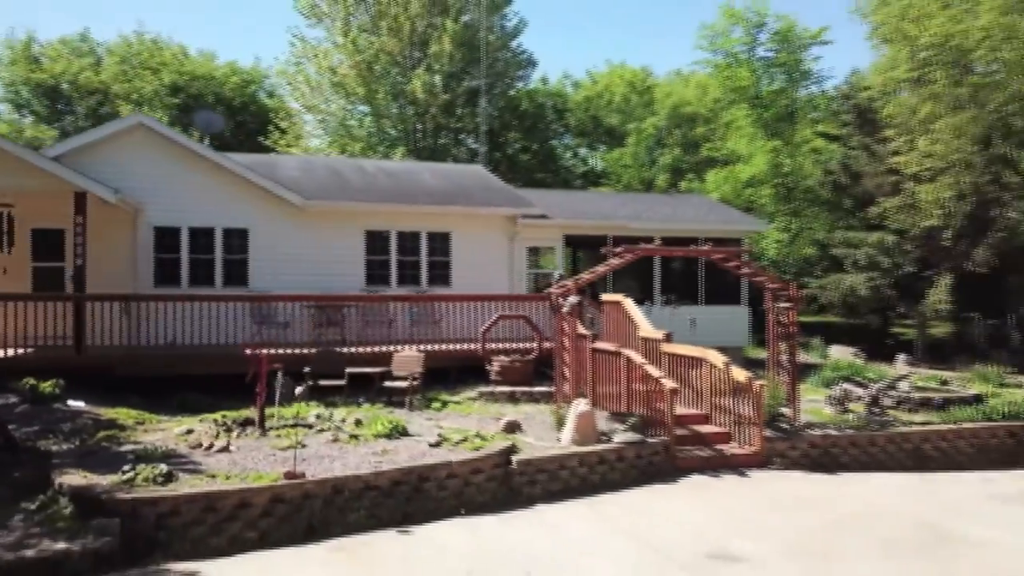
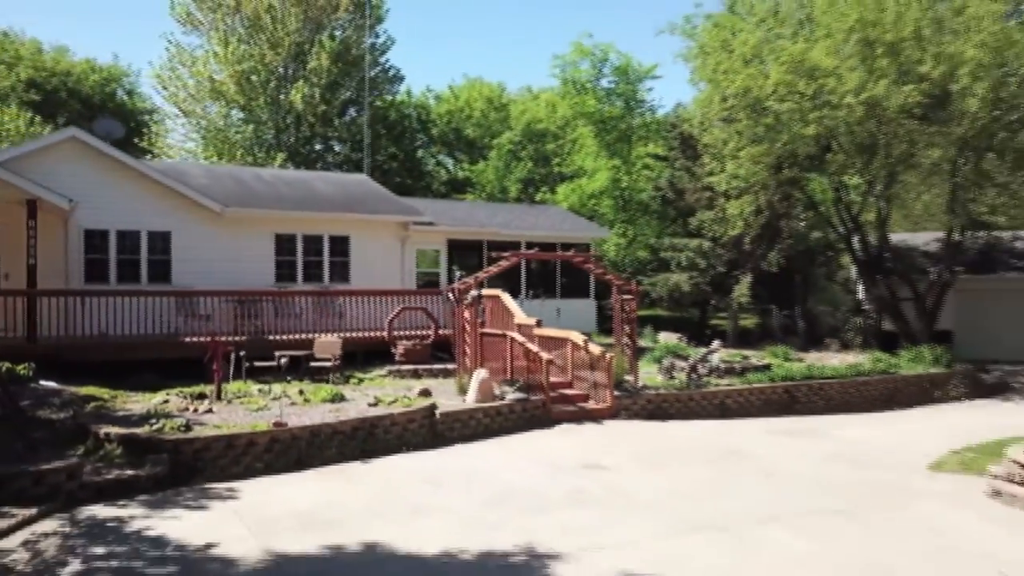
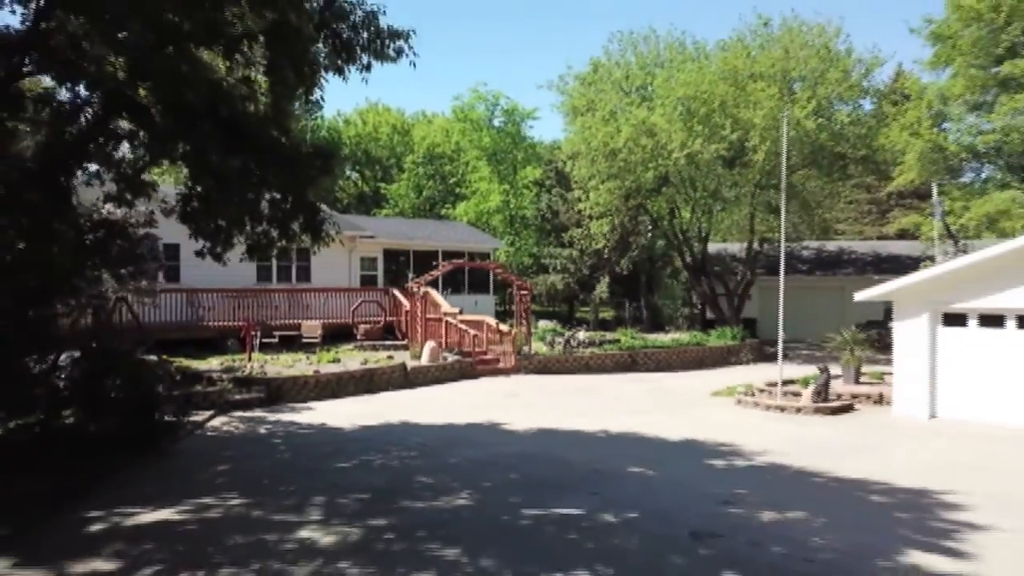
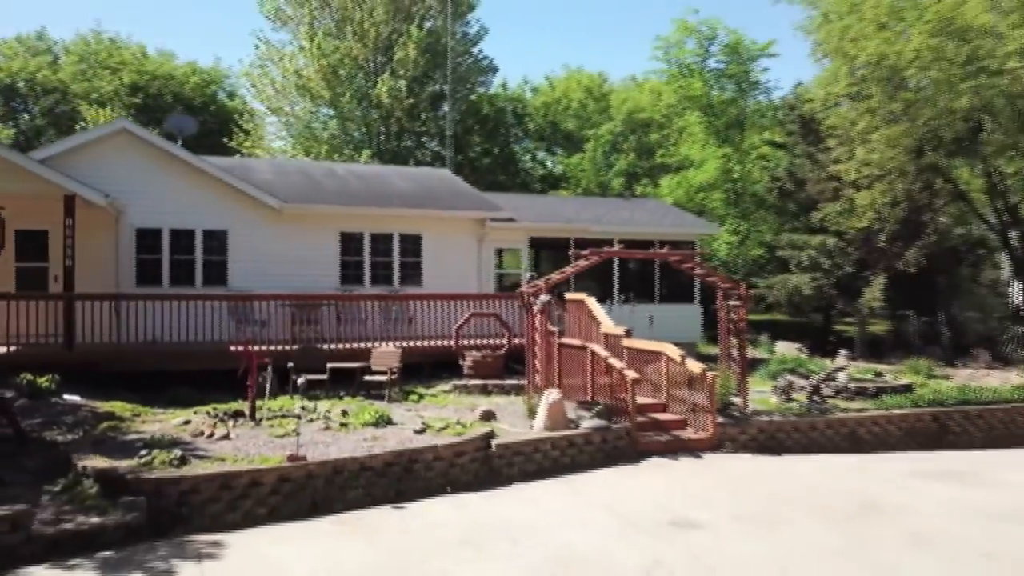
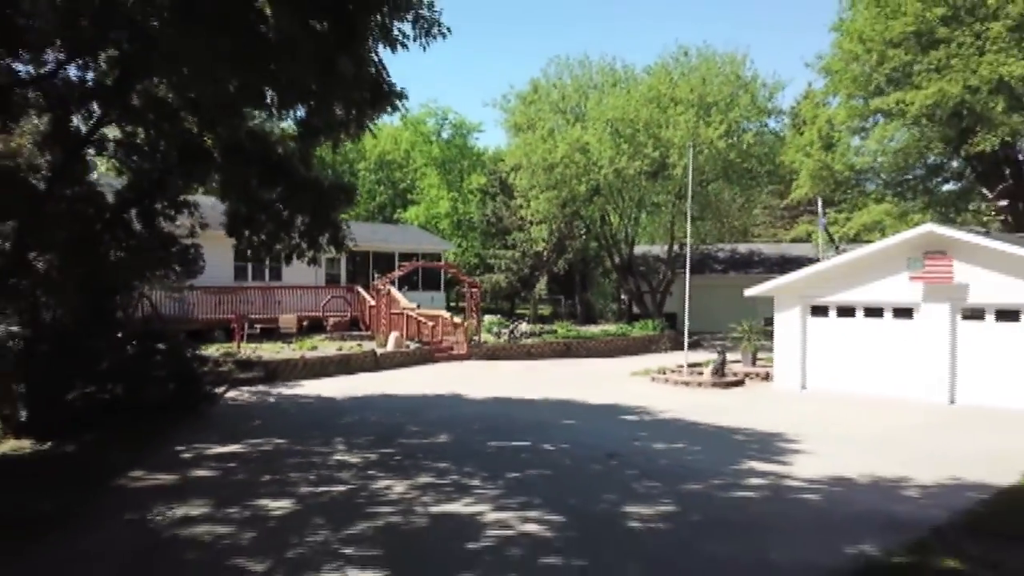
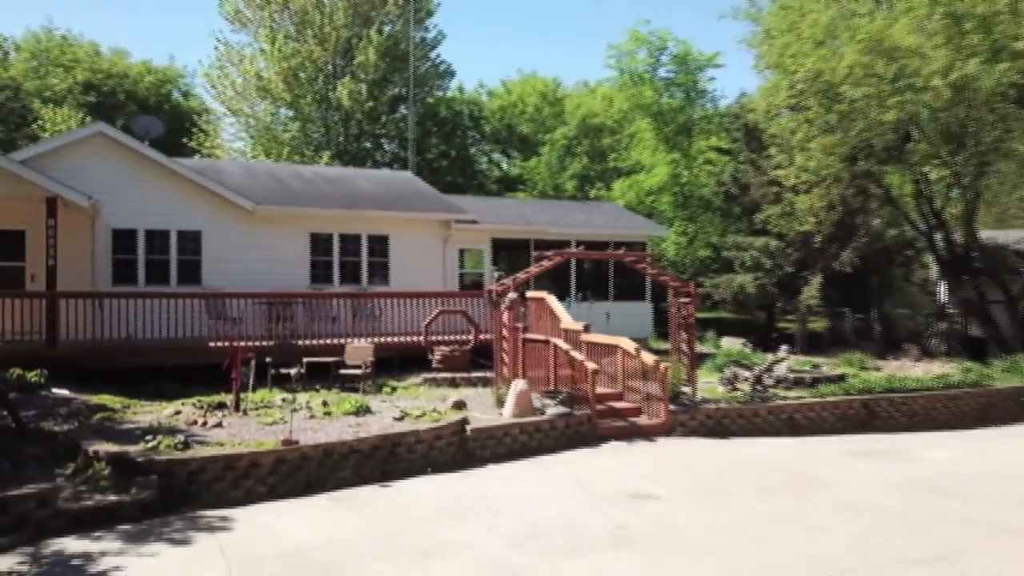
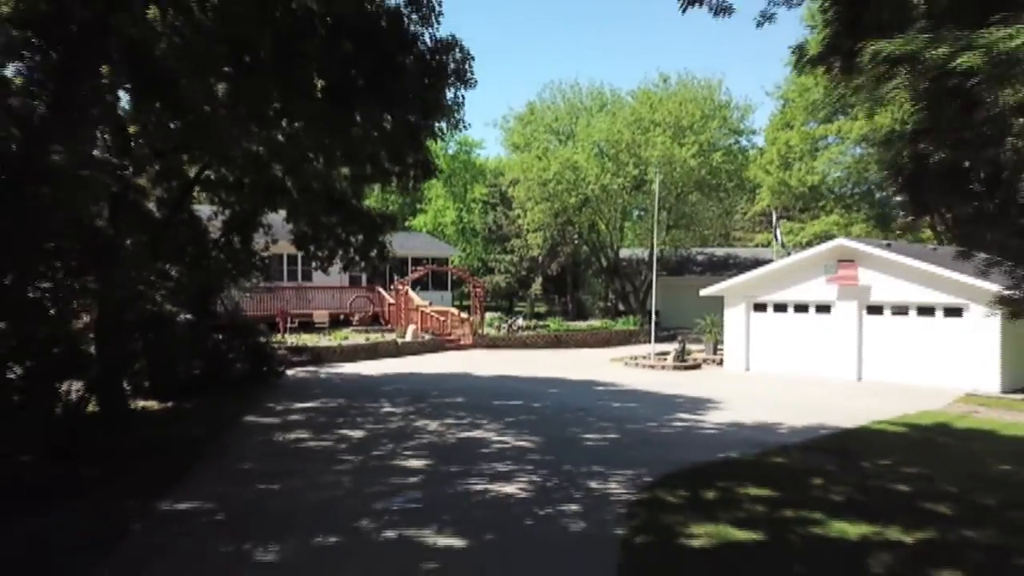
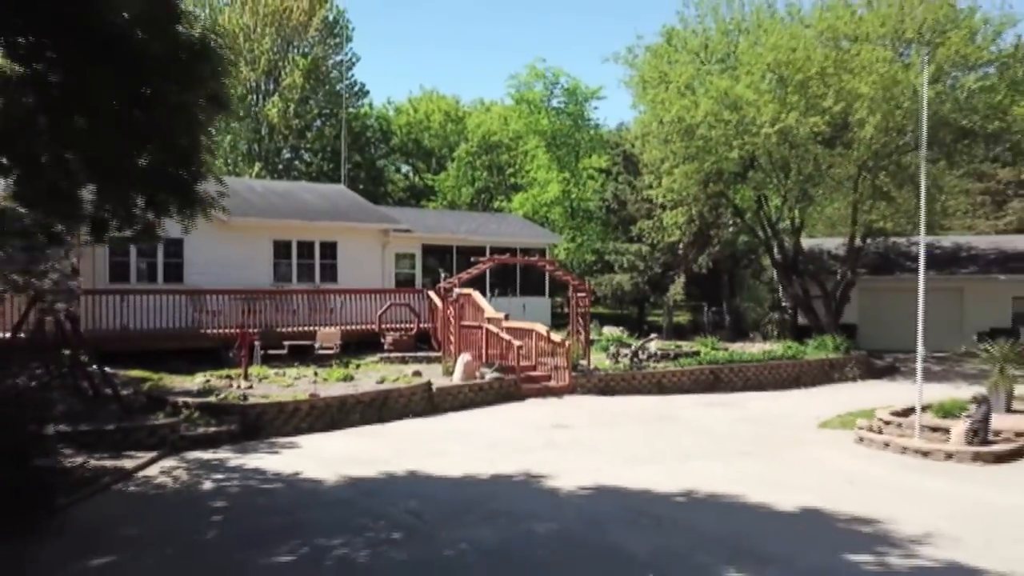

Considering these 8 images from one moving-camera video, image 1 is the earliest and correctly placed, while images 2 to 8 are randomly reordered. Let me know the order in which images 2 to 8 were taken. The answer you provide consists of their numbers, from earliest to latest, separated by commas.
4, 6, 2, 8, 3, 5, 7
